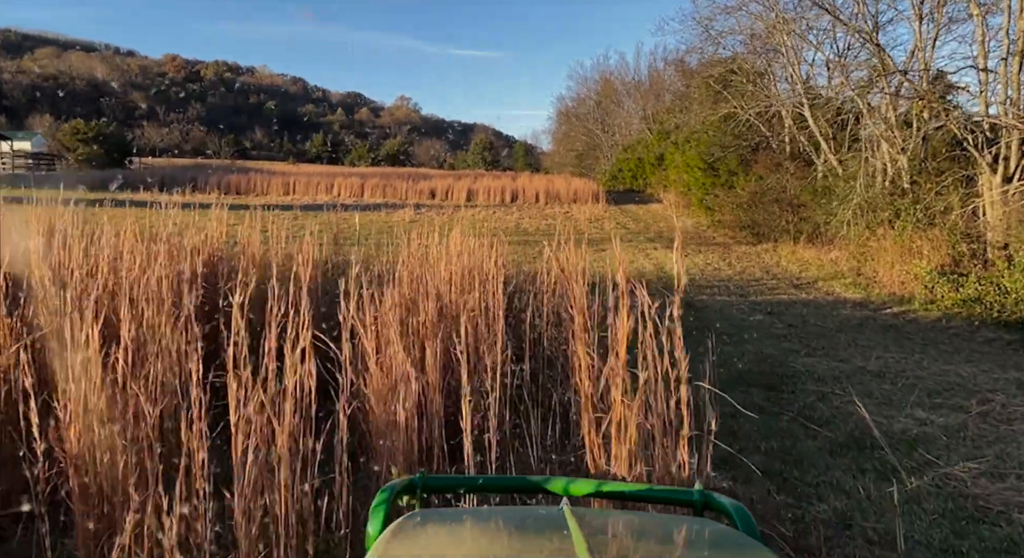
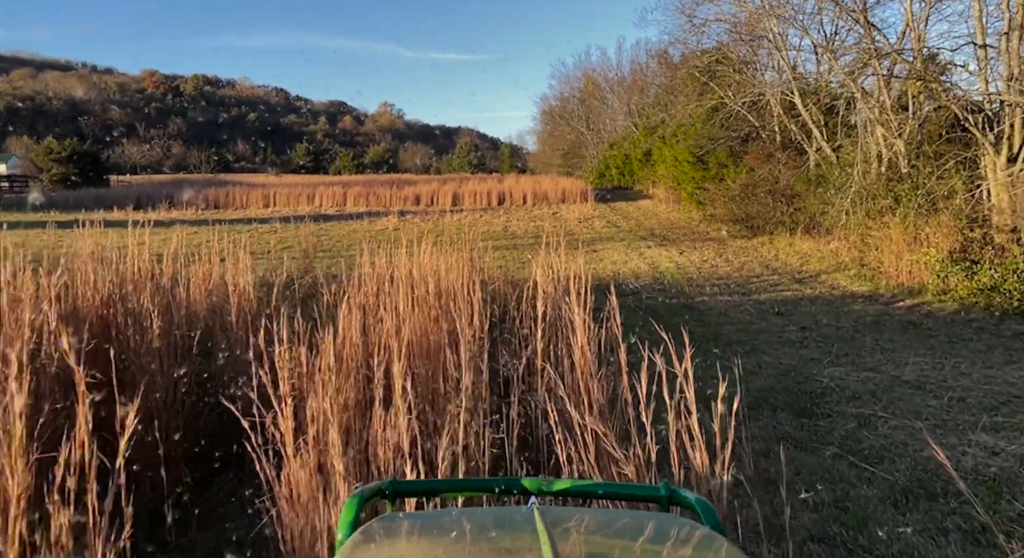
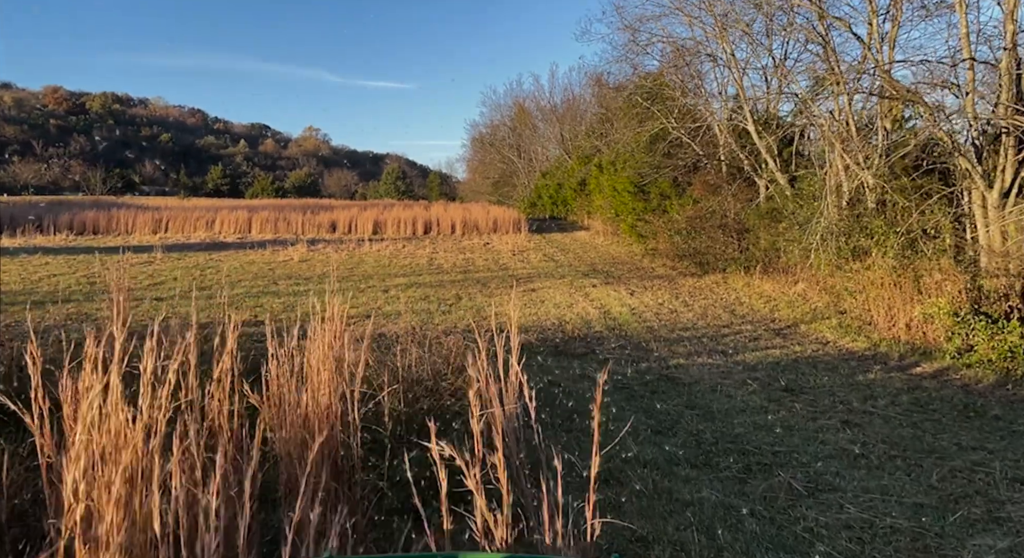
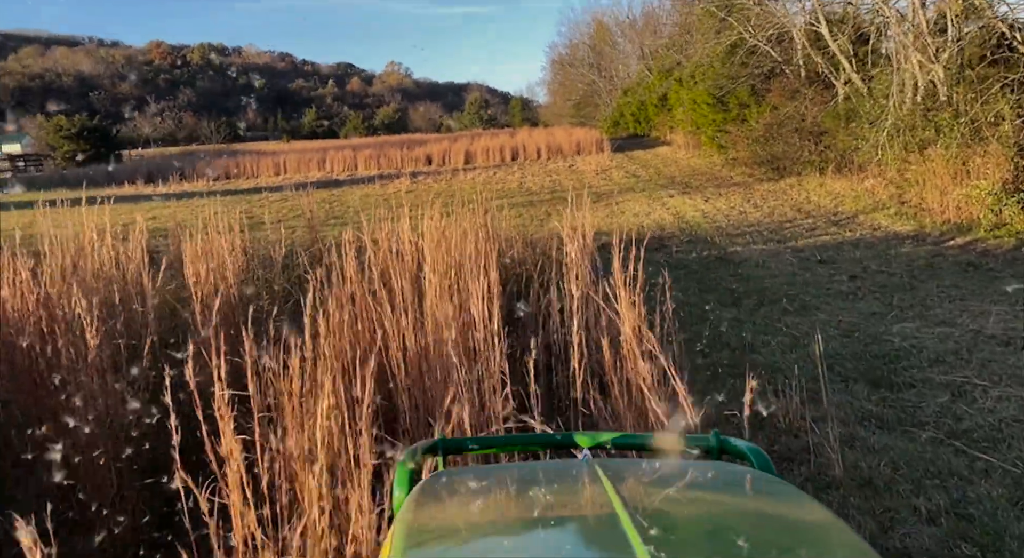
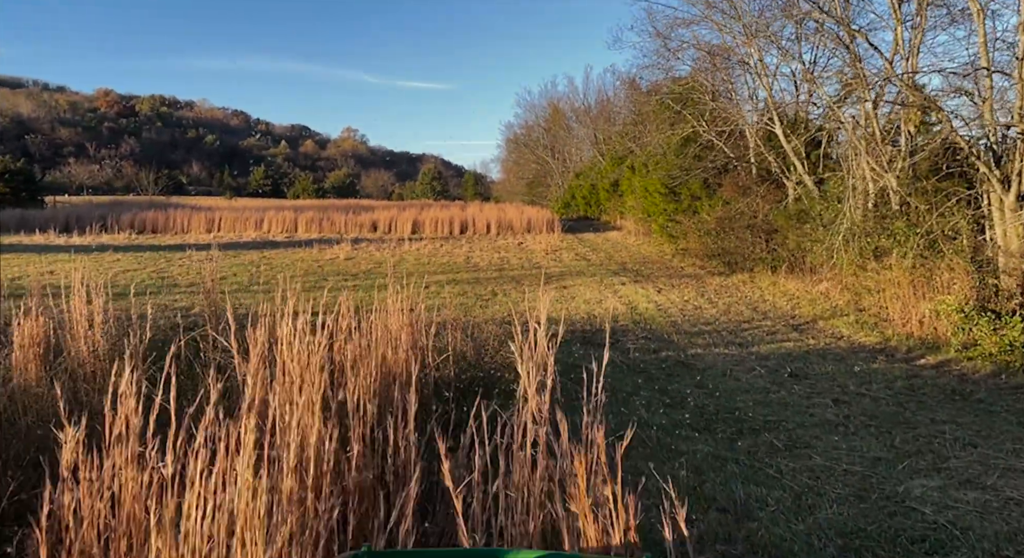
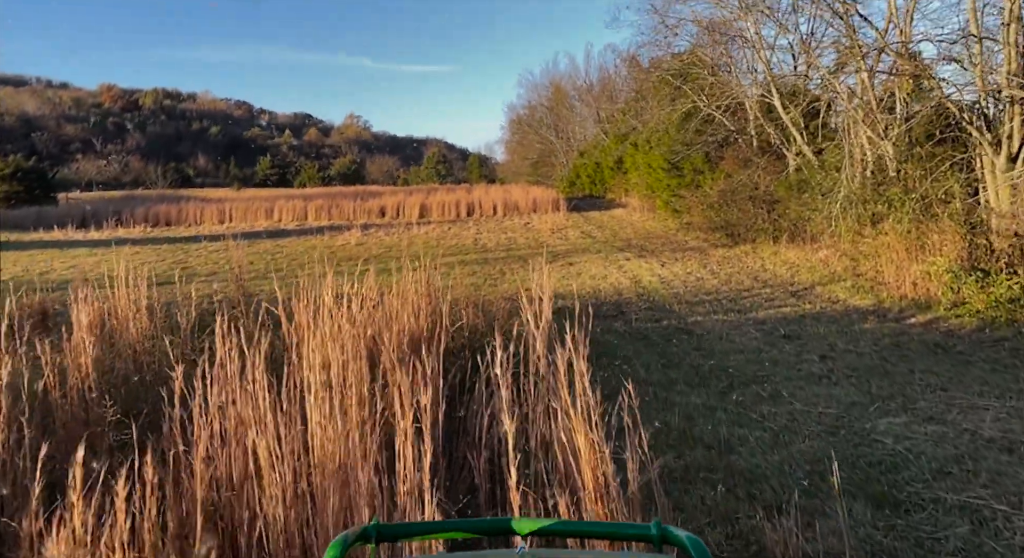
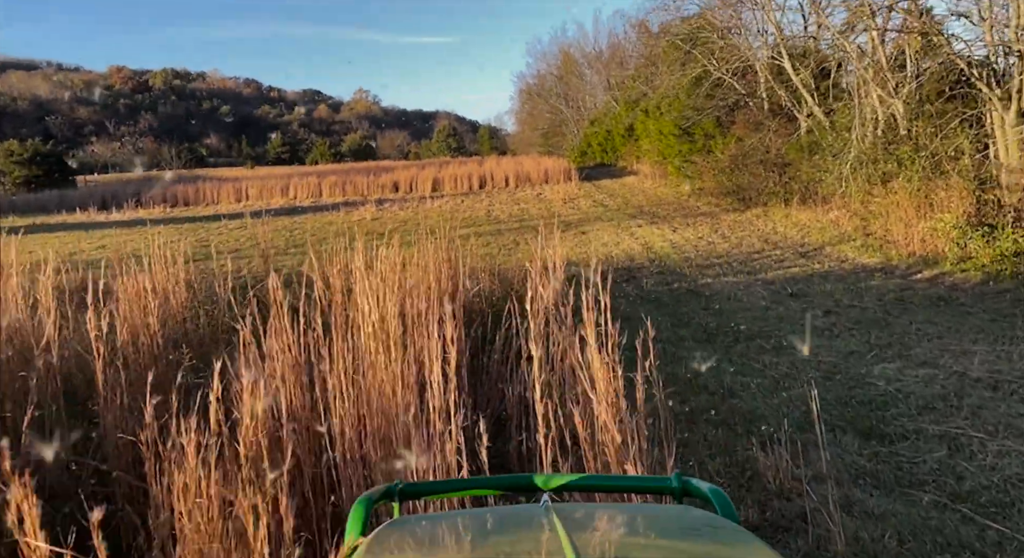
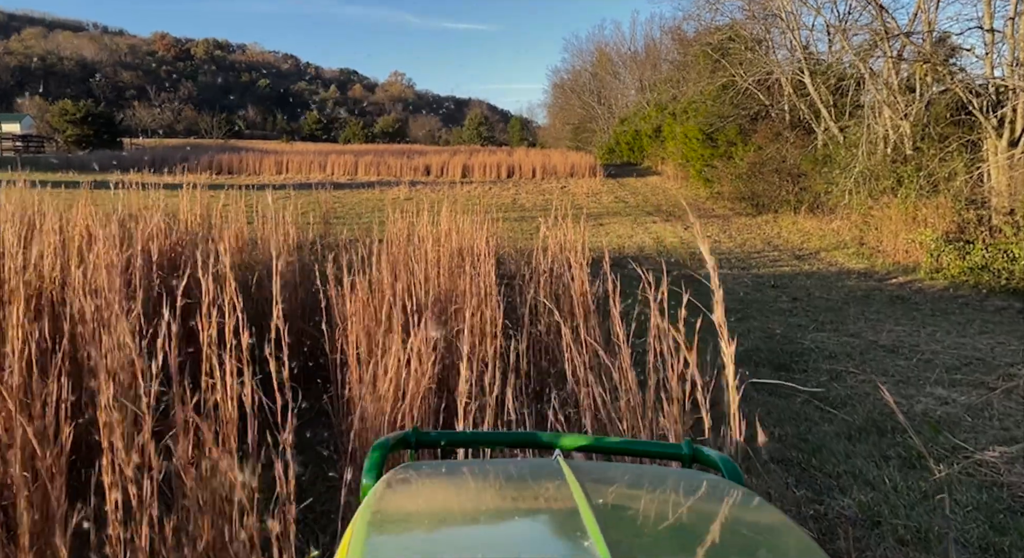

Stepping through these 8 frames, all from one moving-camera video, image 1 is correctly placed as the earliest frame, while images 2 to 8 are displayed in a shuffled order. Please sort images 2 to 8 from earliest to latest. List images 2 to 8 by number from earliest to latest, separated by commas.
8, 2, 4, 7, 6, 5, 3
